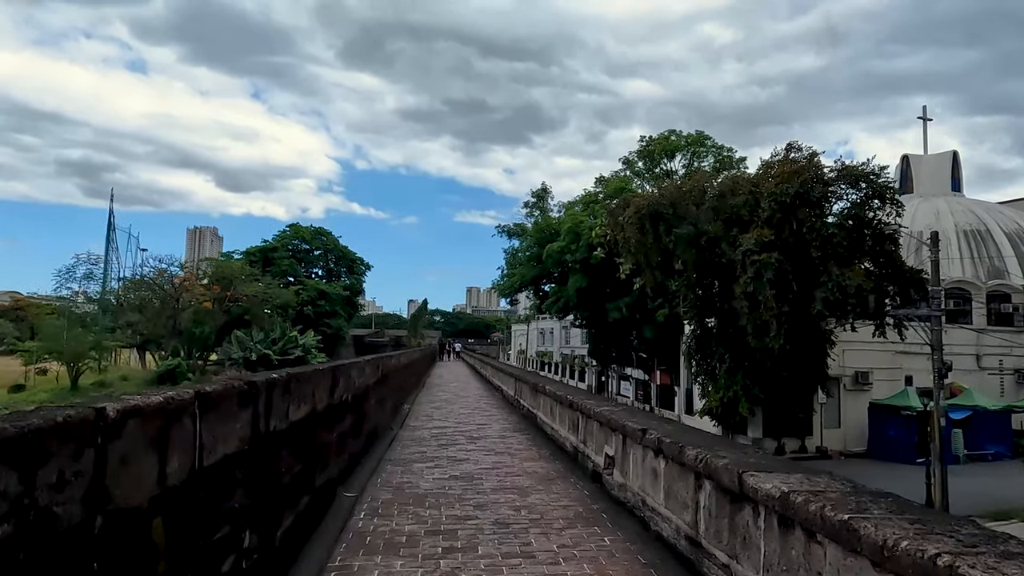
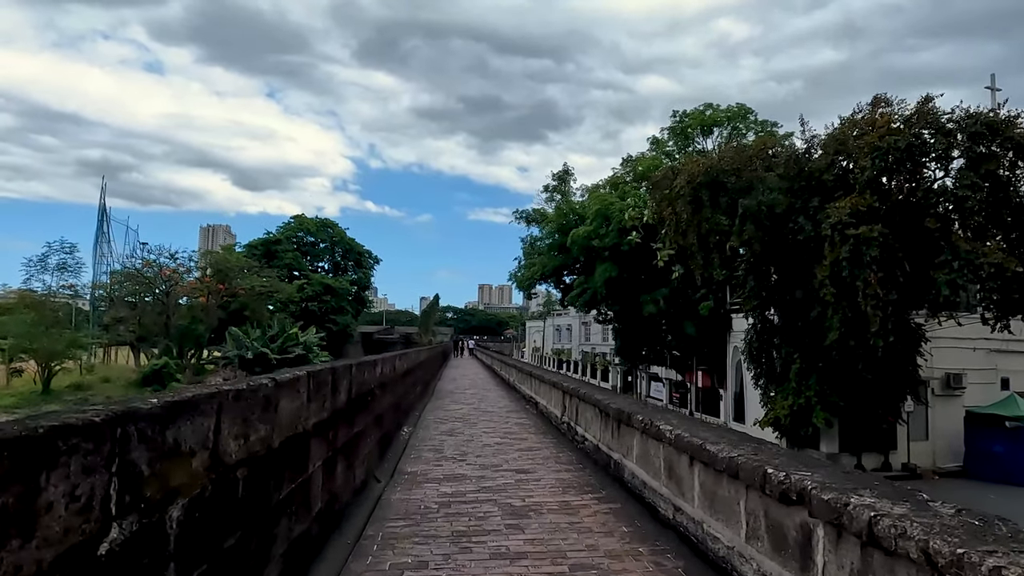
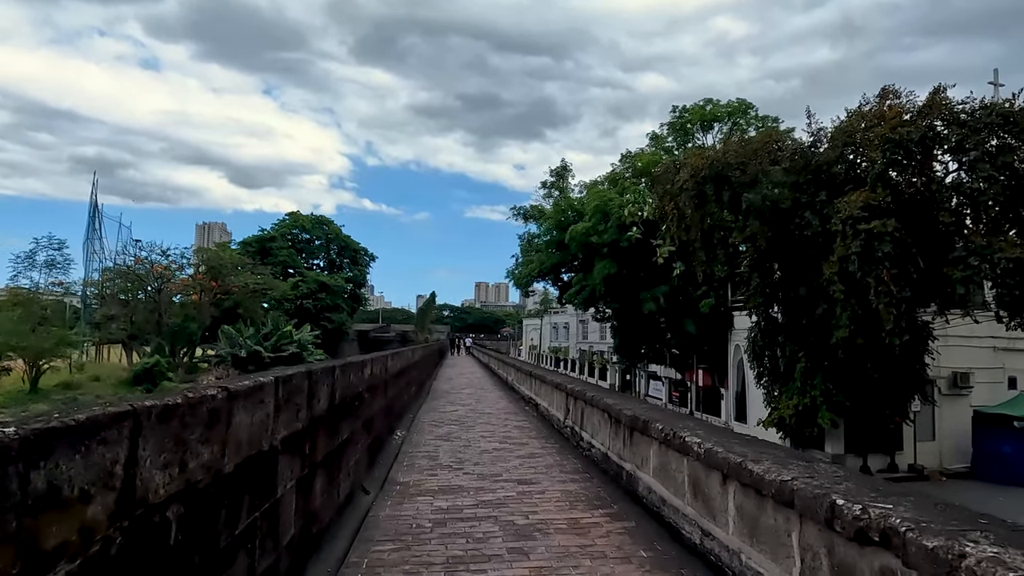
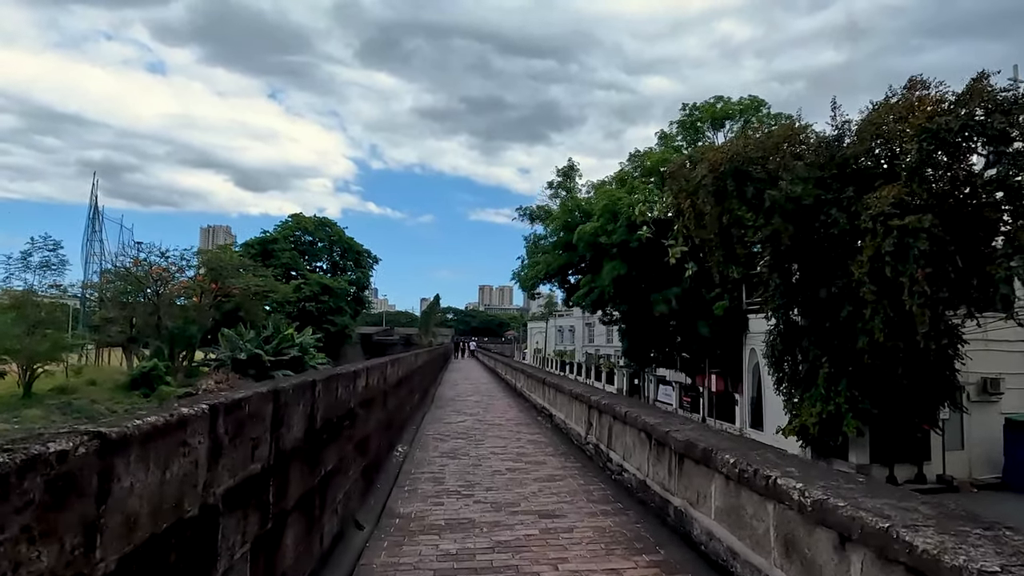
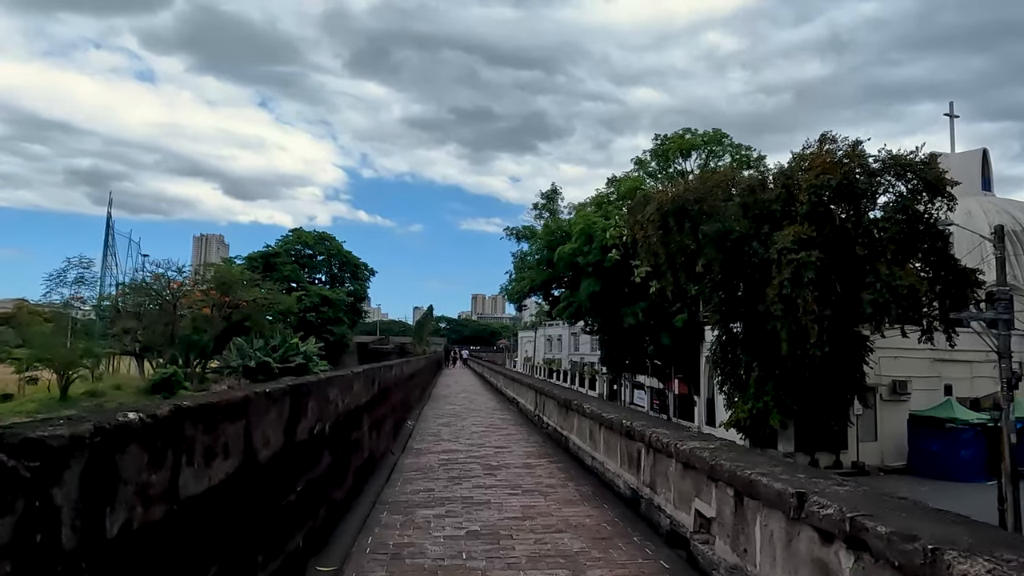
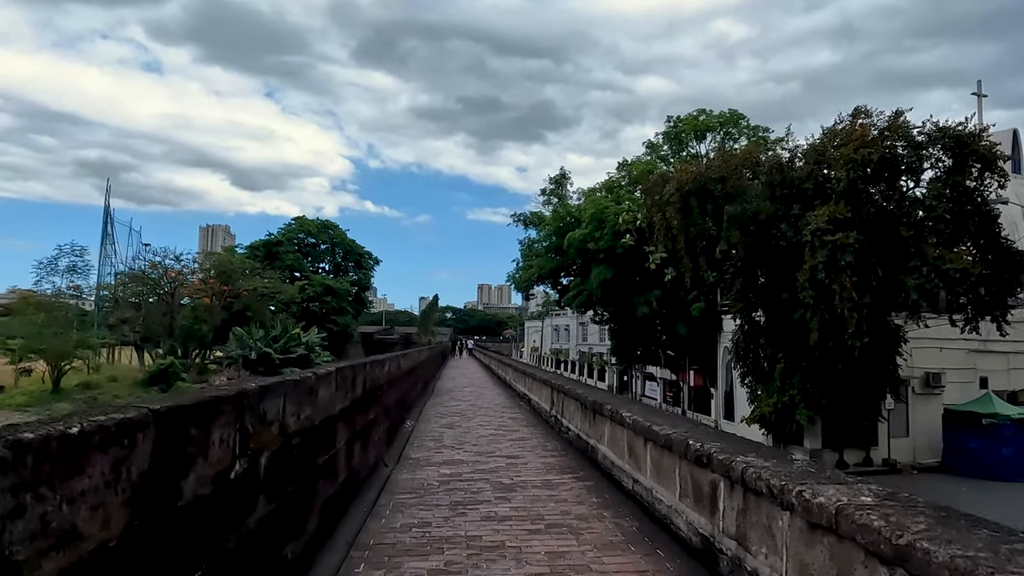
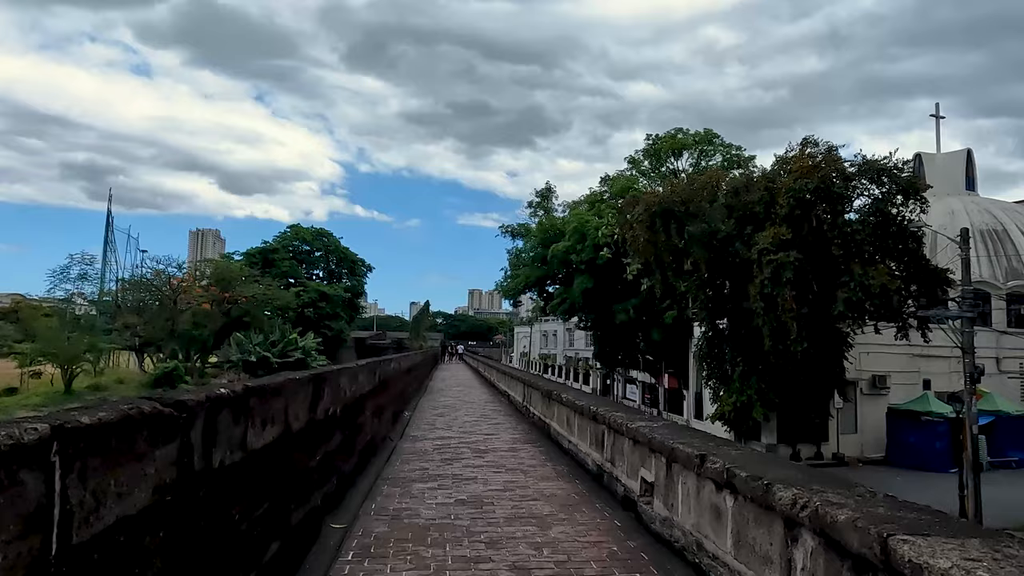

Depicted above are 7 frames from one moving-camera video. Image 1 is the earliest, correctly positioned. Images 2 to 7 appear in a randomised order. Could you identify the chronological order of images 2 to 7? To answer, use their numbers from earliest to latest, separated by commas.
7, 5, 6, 2, 3, 4
